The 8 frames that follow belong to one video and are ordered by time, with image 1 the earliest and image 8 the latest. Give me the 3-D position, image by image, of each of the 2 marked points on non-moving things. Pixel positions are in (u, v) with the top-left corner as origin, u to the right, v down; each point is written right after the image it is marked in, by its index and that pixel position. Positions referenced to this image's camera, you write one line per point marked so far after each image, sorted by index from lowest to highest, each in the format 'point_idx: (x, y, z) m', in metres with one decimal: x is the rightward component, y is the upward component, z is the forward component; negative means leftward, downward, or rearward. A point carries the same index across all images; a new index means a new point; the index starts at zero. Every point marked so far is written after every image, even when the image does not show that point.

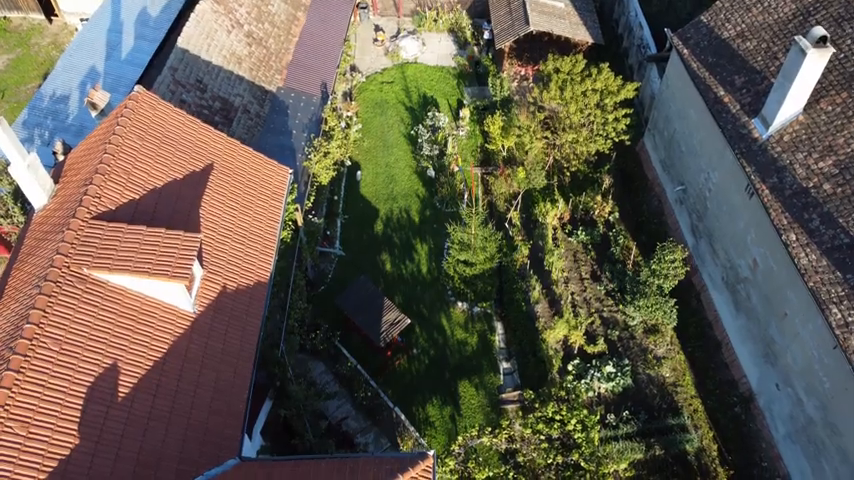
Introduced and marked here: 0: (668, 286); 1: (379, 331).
0: (+7.5, -1.8, +19.0) m
1: (-1.6, -3.4, +19.6) m
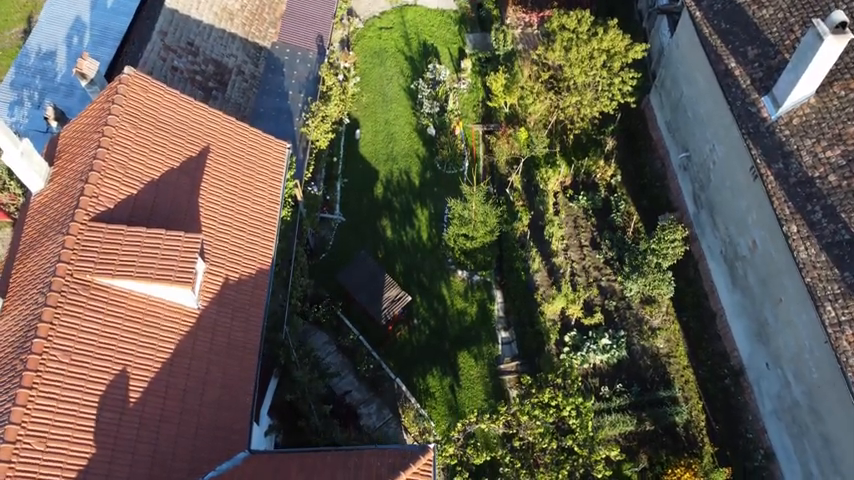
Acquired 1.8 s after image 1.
0: (+7.6, -1.1, +19.2) m
1: (-1.6, -2.6, +20.0) m
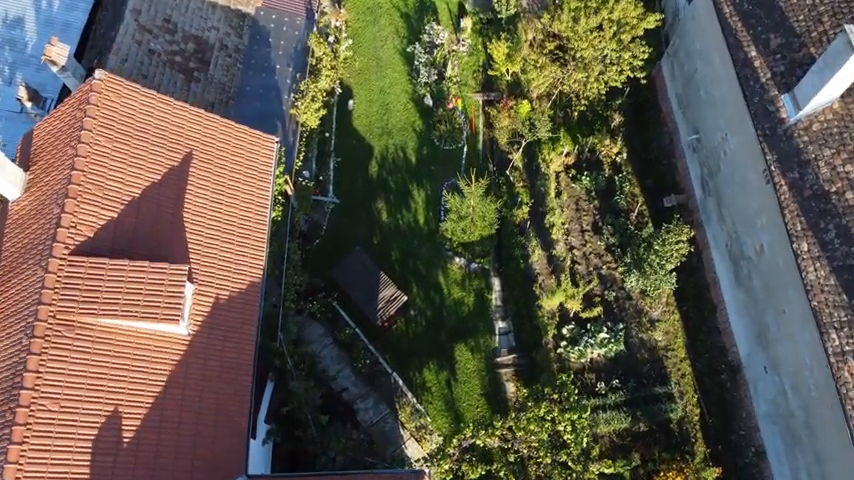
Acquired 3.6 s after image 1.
0: (+7.4, -1.0, +18.8) m
1: (-1.7, -2.4, +19.8) m
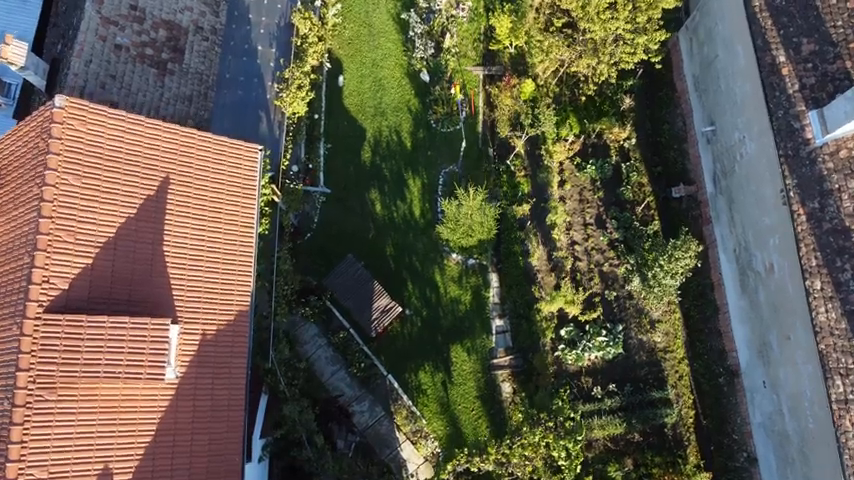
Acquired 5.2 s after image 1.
0: (+7.3, -1.2, +18.1) m
1: (-1.8, -2.5, +19.4) m
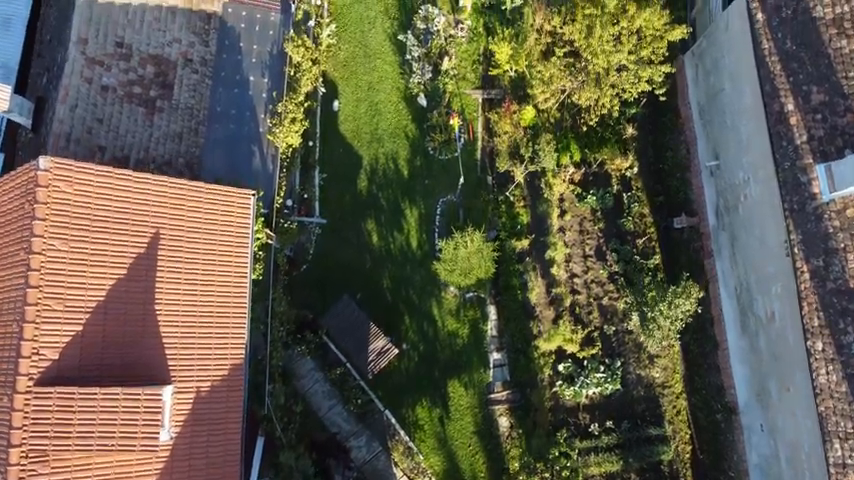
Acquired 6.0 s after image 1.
0: (+7.2, -2.4, +17.9) m
1: (-1.9, -3.6, +19.2) m
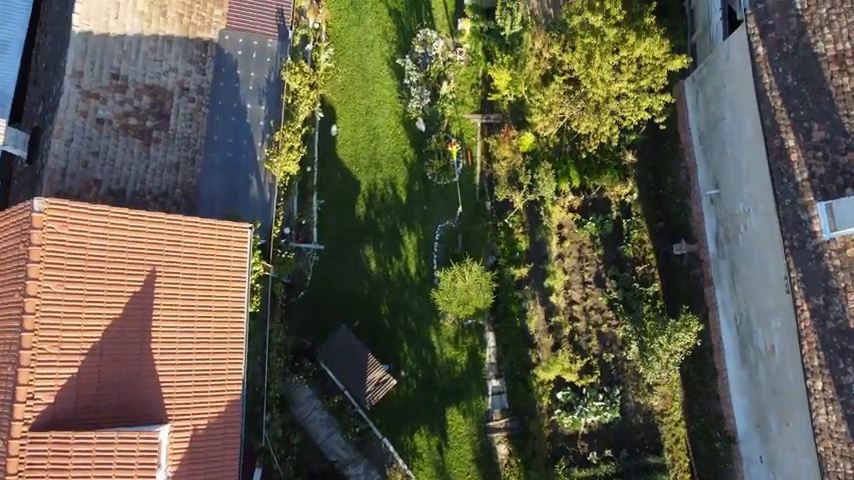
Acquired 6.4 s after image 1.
0: (+7.2, -3.3, +17.8) m
1: (-2.0, -4.5, +19.1) m
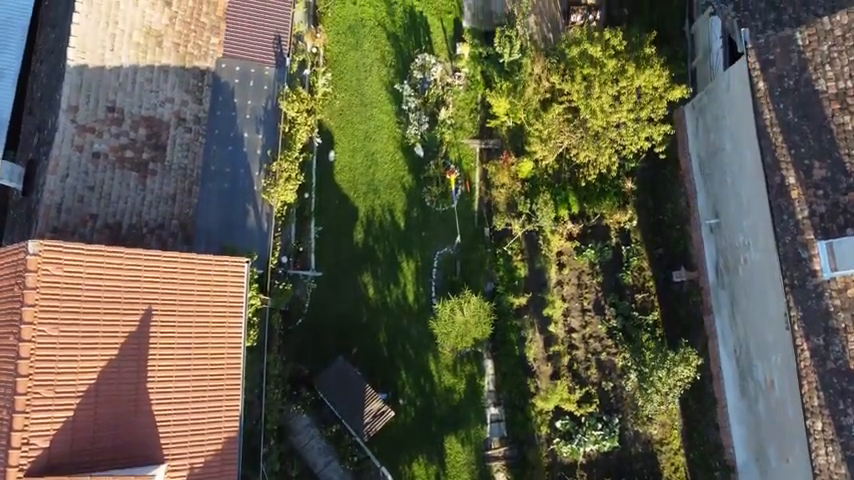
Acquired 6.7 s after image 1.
0: (+7.1, -4.2, +17.8) m
1: (-2.0, -5.4, +19.1) m
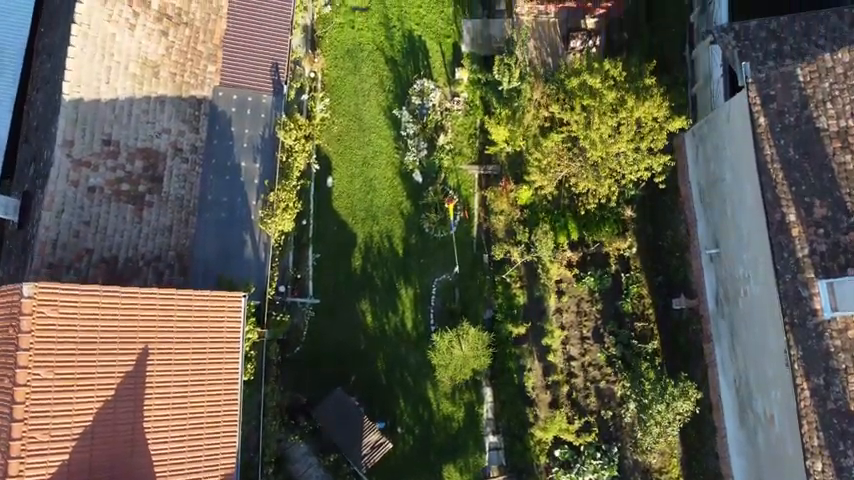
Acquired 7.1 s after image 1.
0: (+7.1, -5.2, +17.7) m
1: (-2.1, -6.3, +19.0) m
